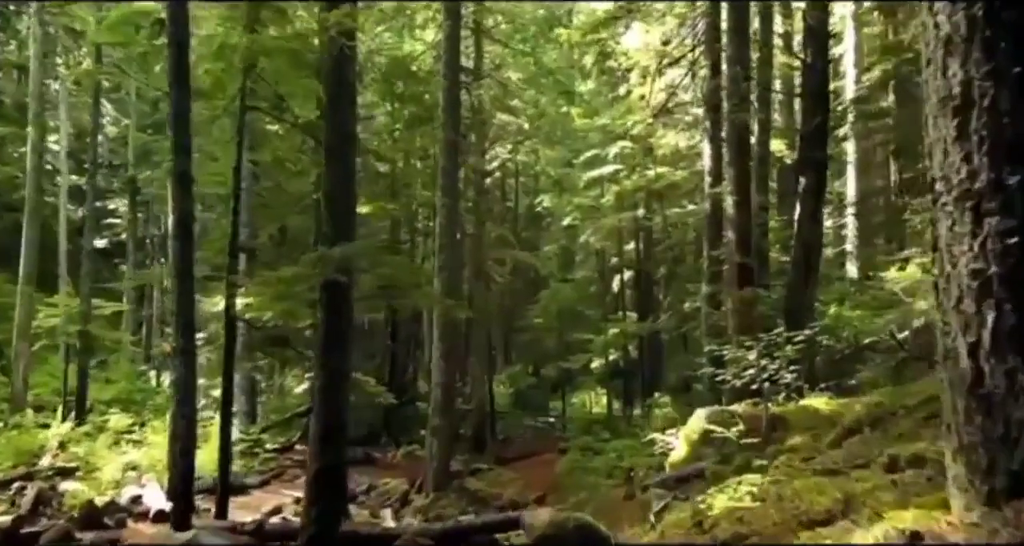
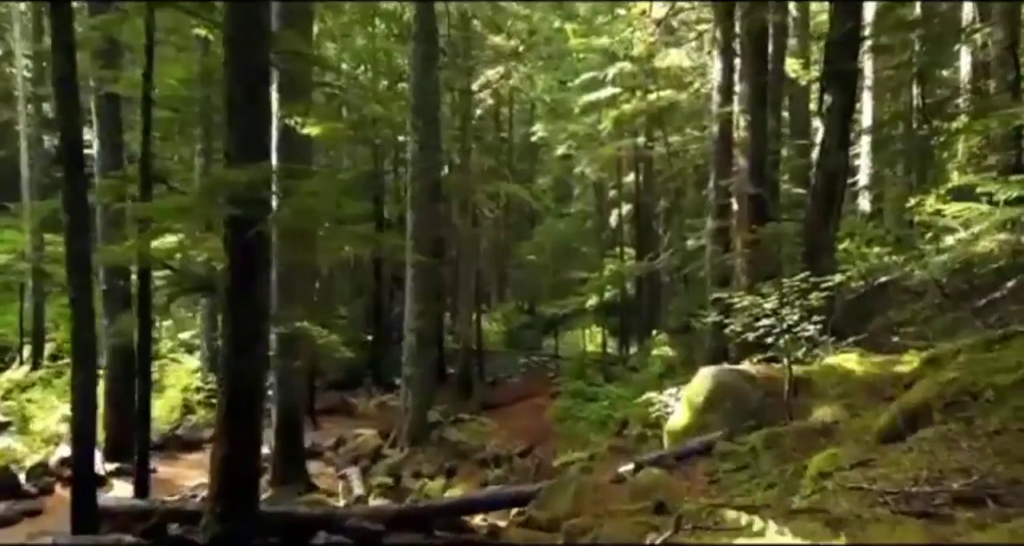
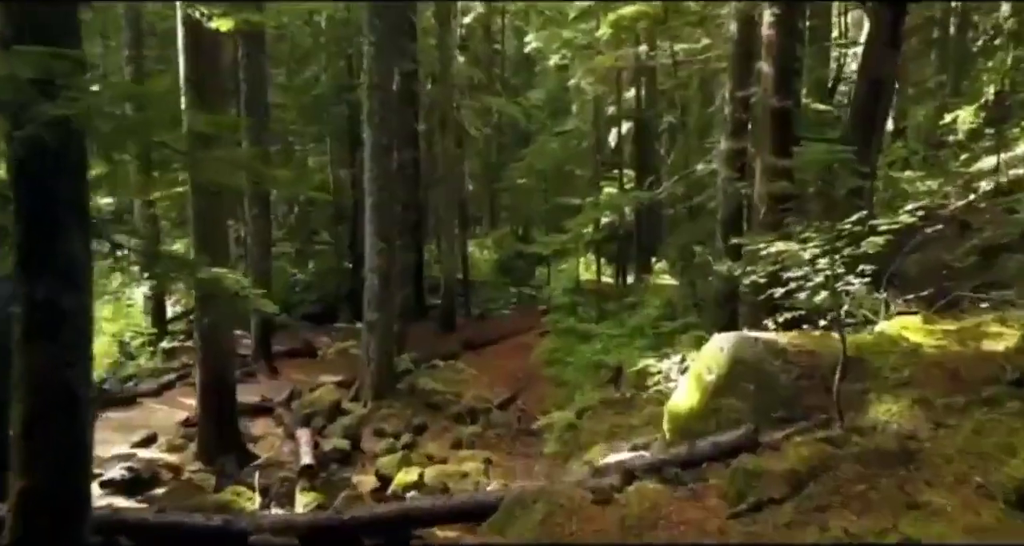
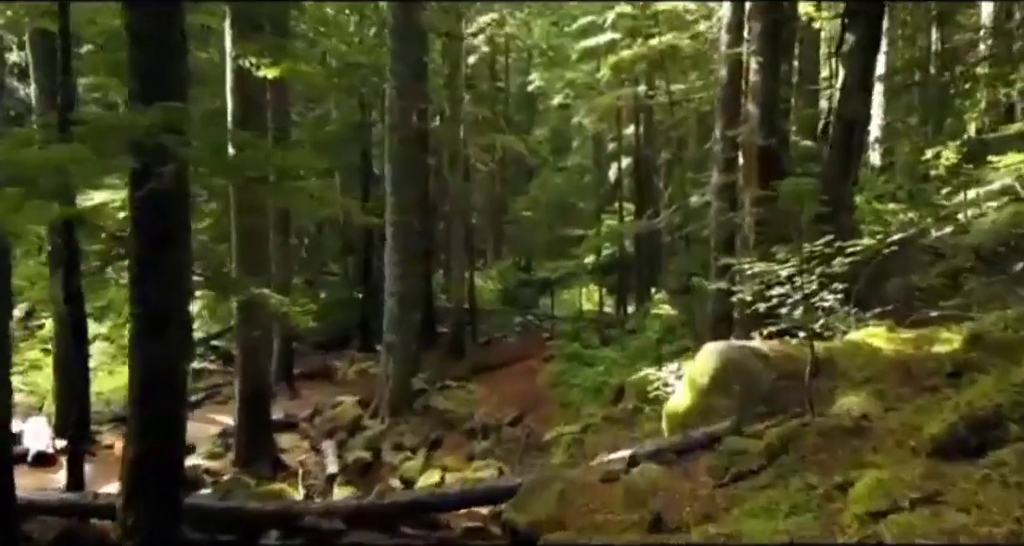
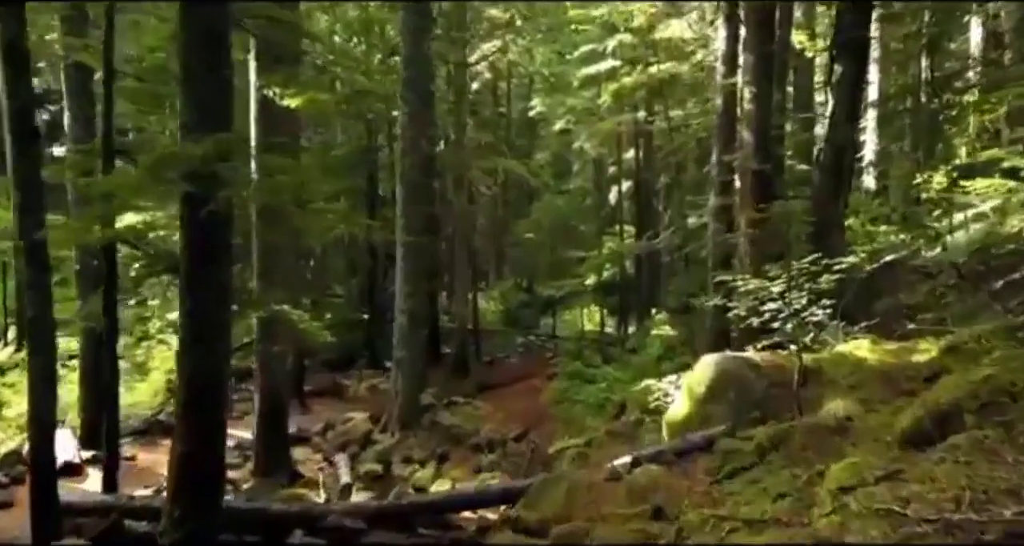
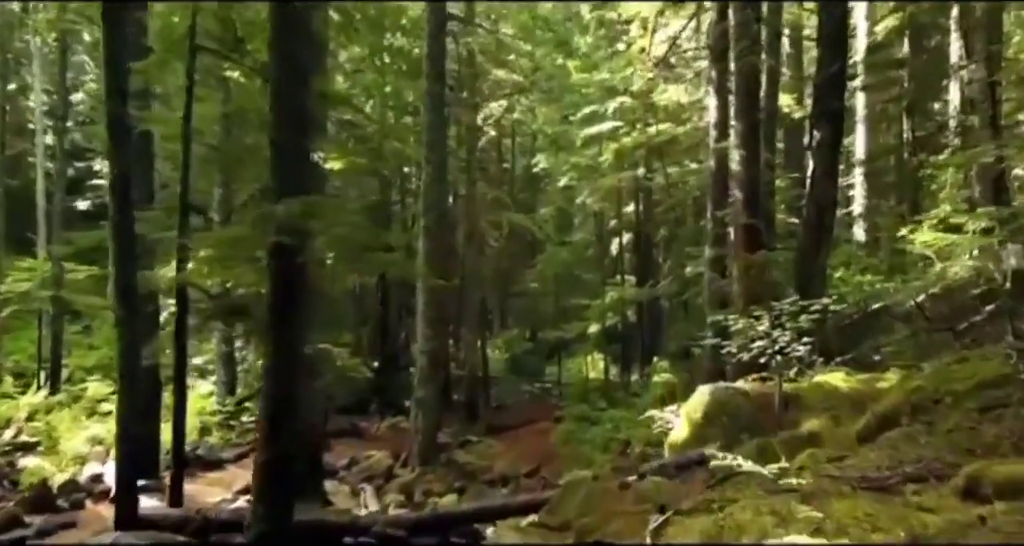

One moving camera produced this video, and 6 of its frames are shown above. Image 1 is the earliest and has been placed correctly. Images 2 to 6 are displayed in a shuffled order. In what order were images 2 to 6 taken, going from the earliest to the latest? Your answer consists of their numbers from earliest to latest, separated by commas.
6, 2, 5, 4, 3
